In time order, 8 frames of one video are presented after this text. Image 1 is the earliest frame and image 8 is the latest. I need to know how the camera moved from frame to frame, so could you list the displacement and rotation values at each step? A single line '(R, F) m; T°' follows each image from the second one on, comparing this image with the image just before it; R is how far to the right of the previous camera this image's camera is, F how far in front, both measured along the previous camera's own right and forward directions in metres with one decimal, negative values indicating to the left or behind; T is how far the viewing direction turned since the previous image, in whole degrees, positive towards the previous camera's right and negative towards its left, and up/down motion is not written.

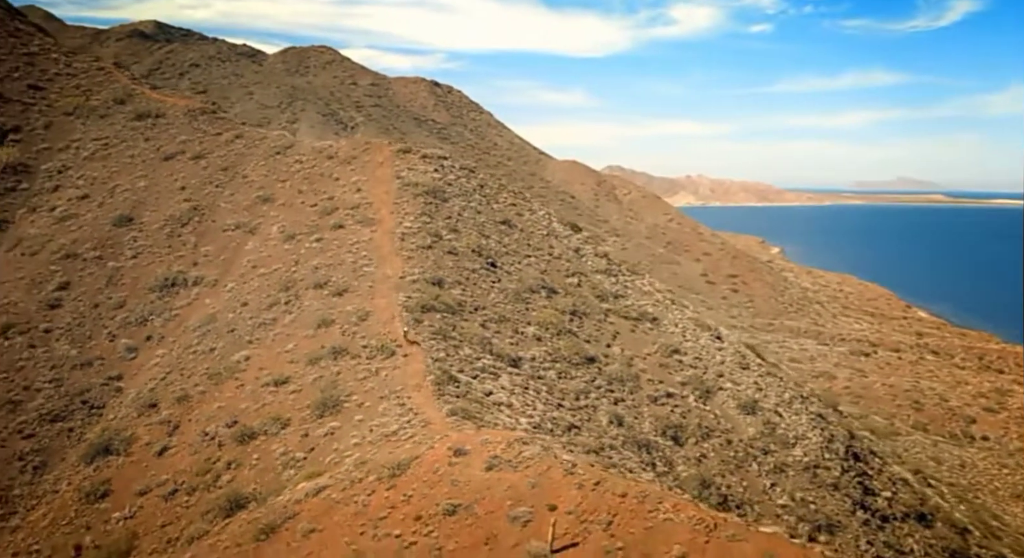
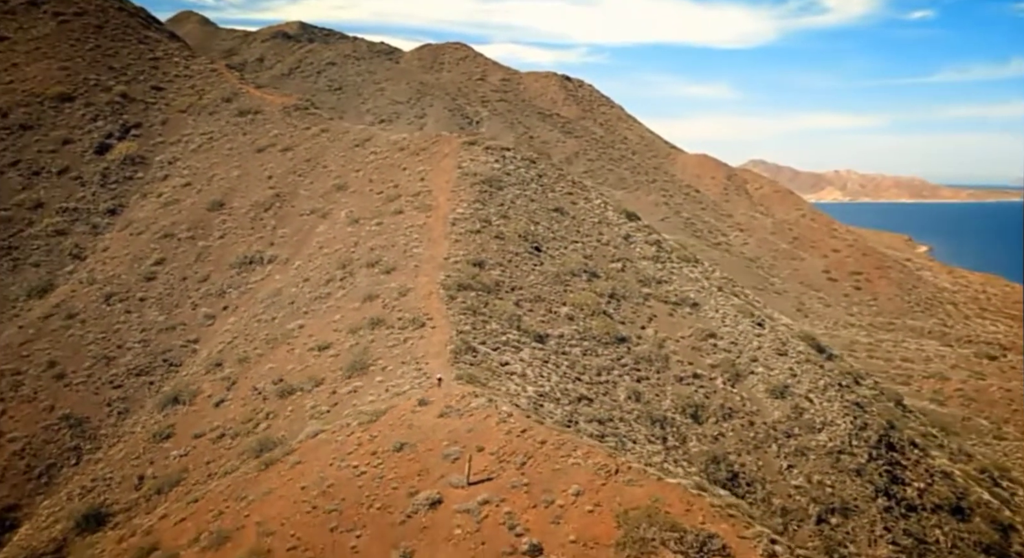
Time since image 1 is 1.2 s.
(+3.2, -1.5) m; -9°
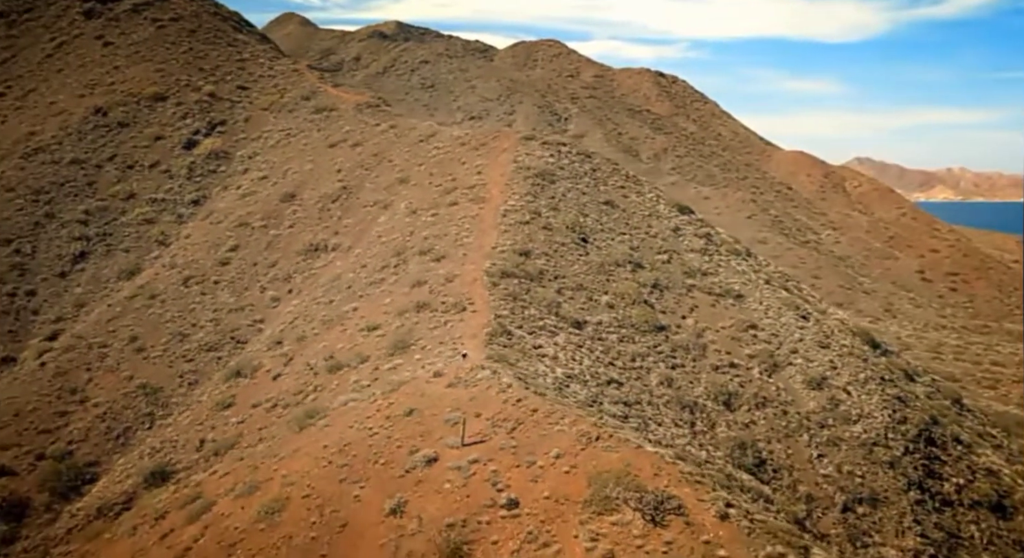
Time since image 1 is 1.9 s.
(+1.7, -1.1) m; -6°
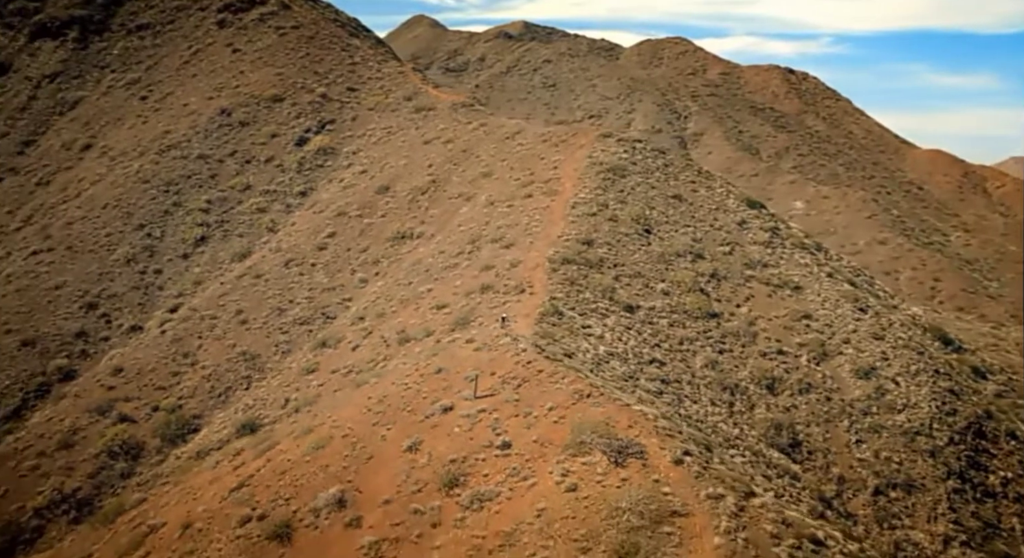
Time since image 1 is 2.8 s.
(+2.3, -2.0) m; -8°
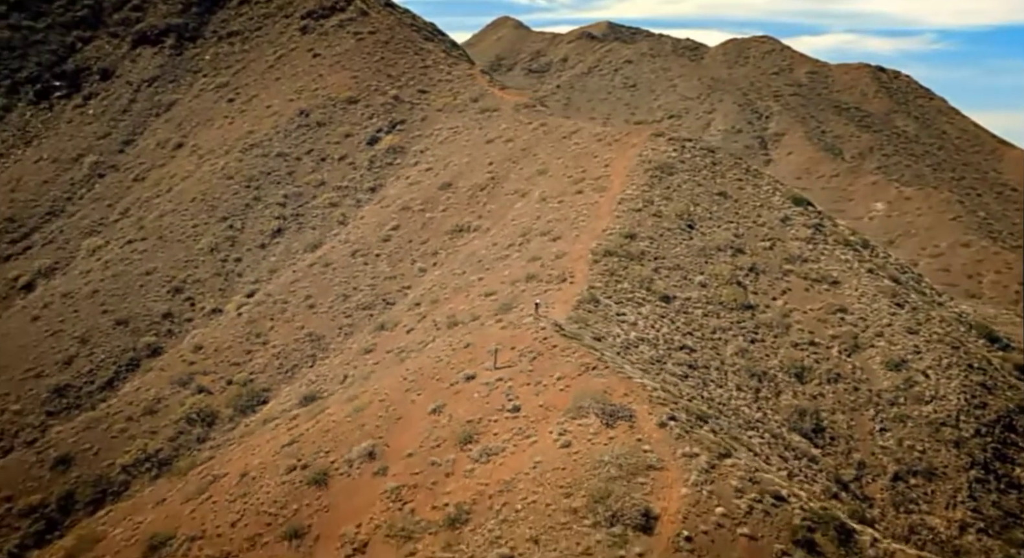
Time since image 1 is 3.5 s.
(+1.4, -1.8) m; -6°
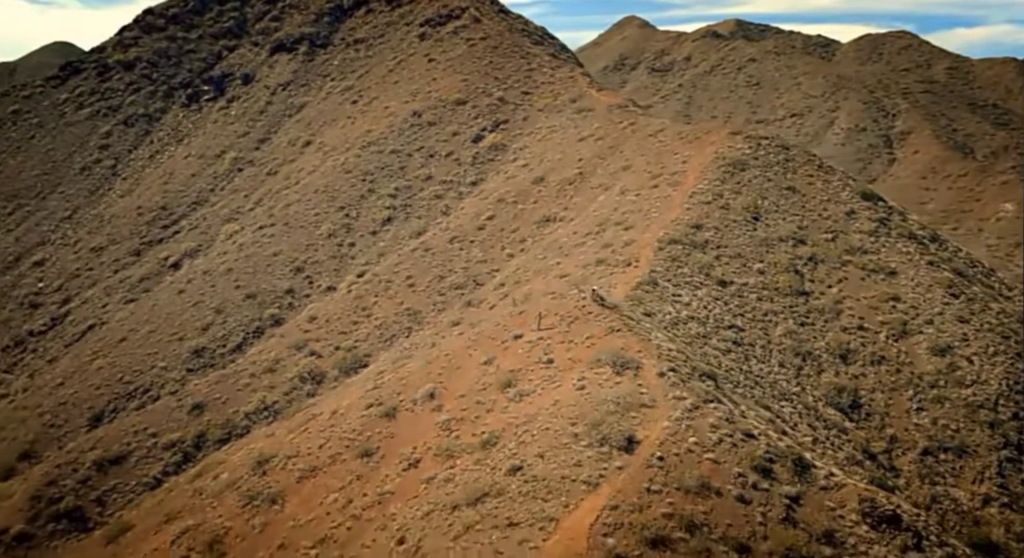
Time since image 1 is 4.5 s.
(+2.1, -3.3) m; -8°
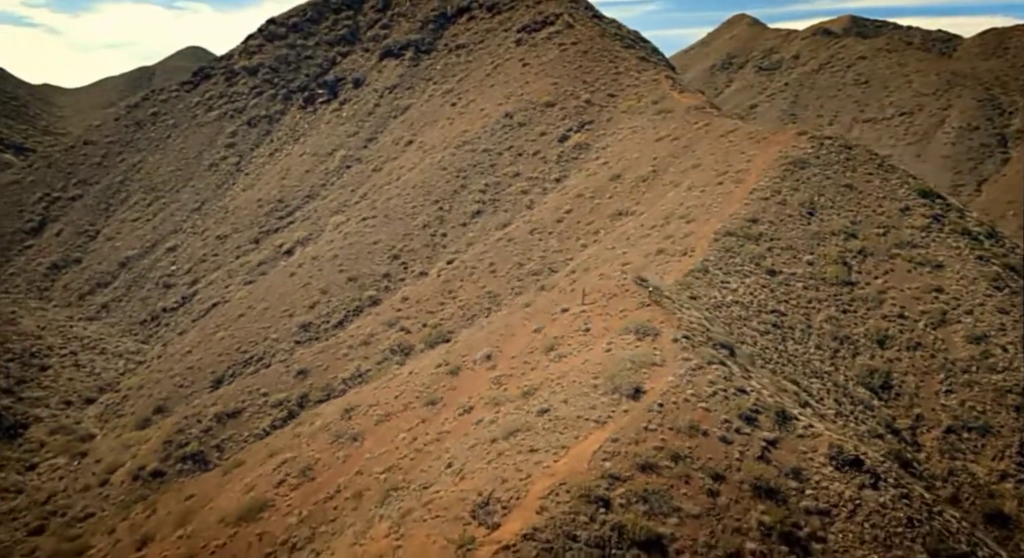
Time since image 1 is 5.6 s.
(+1.8, -3.5) m; -7°
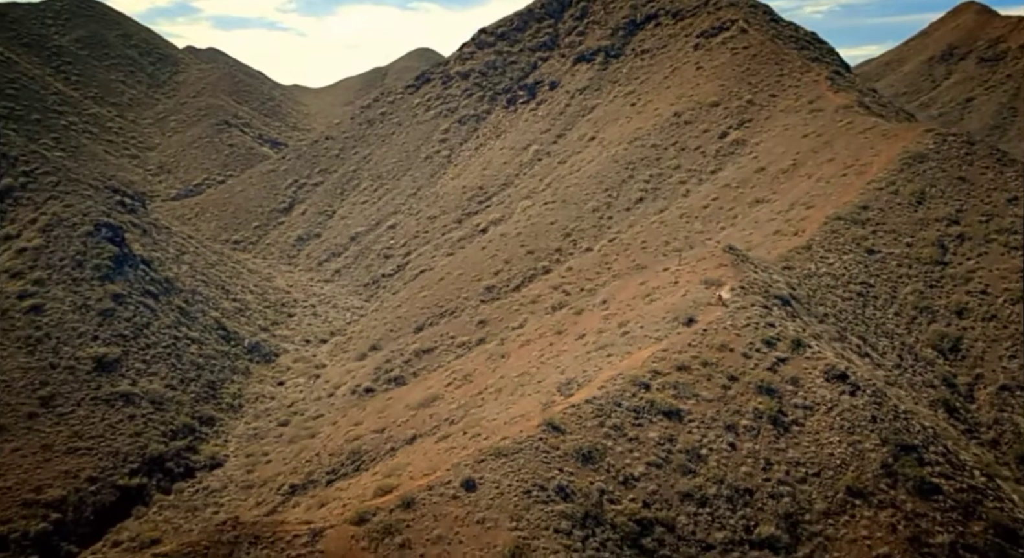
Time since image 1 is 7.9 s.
(+3.8, -7.9) m; -14°
